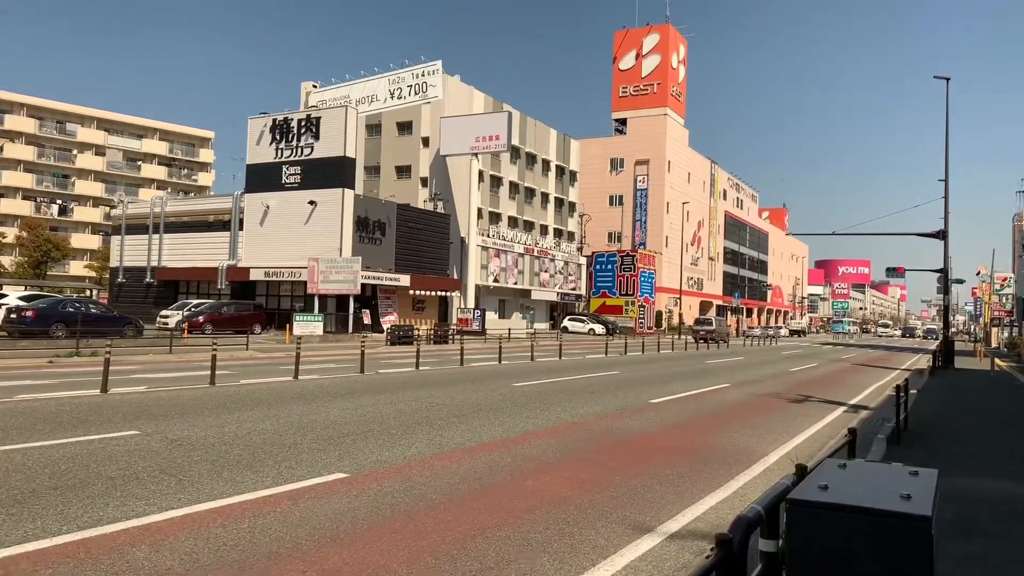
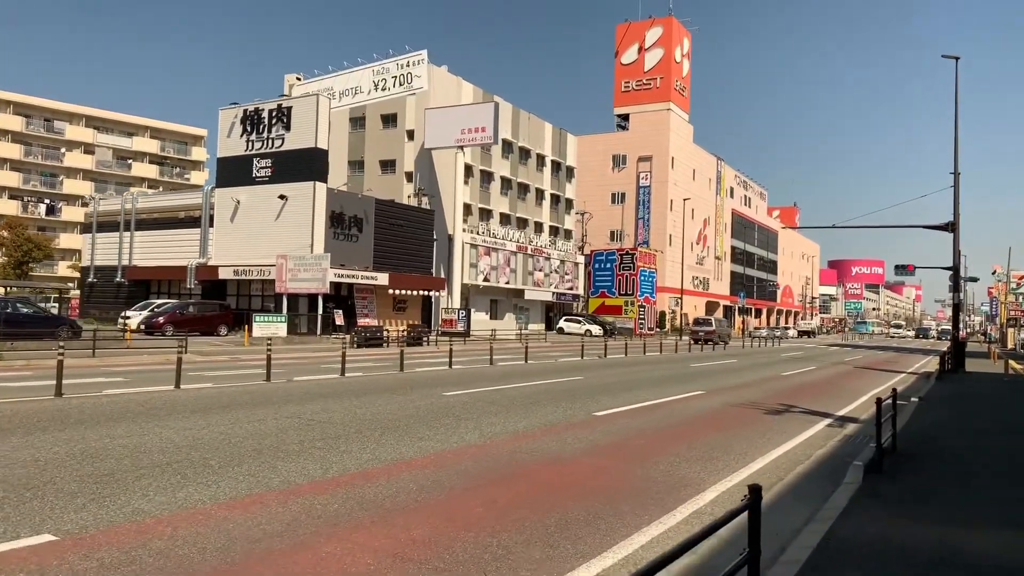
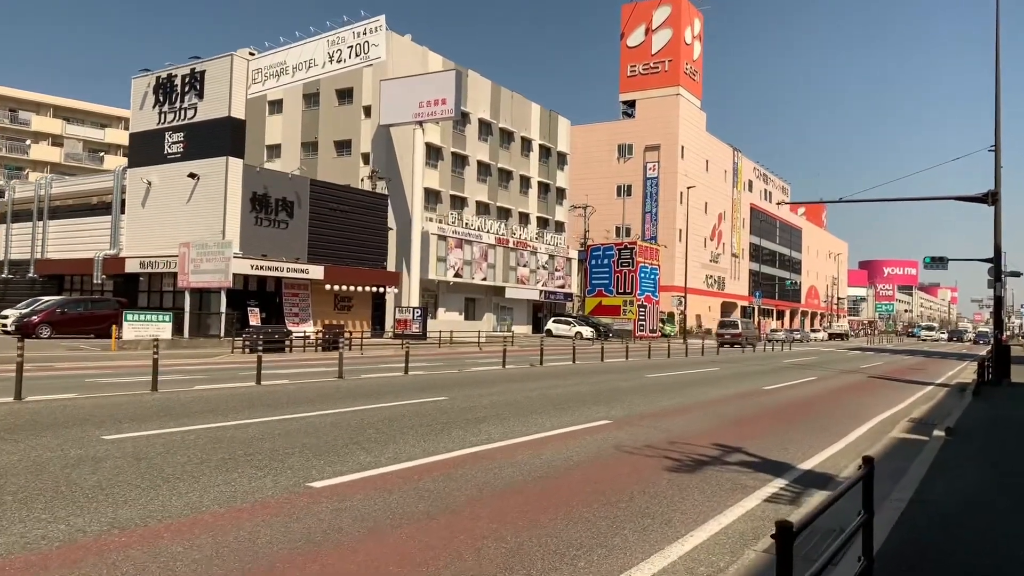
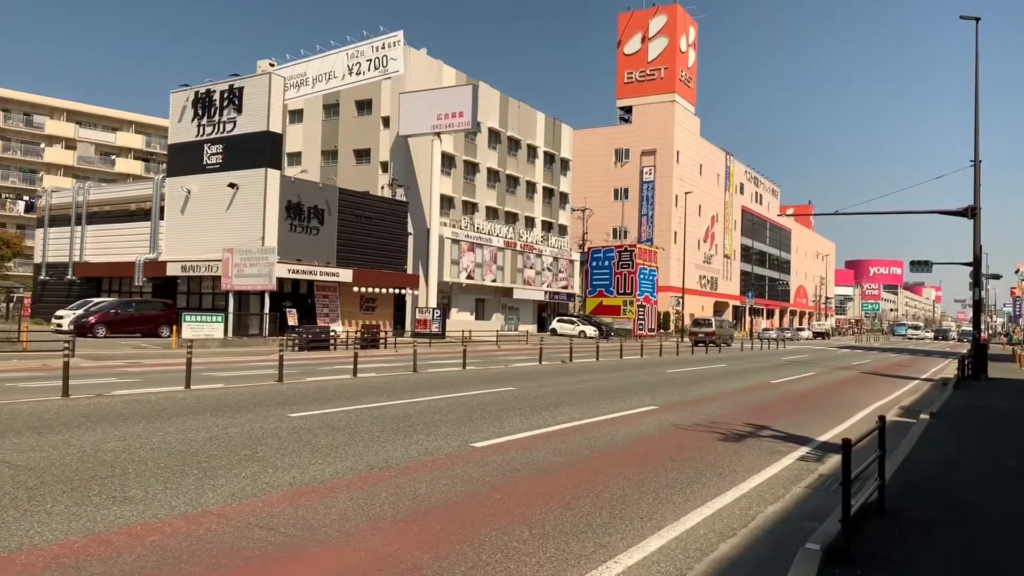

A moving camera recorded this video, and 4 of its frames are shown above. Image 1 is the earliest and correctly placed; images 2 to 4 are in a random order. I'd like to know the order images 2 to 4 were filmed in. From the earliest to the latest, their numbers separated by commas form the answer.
2, 4, 3
